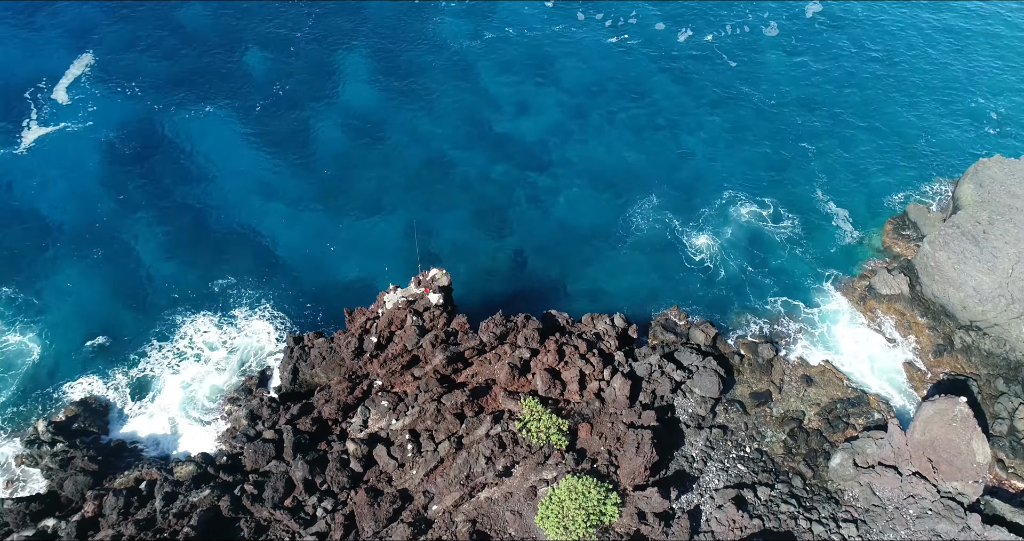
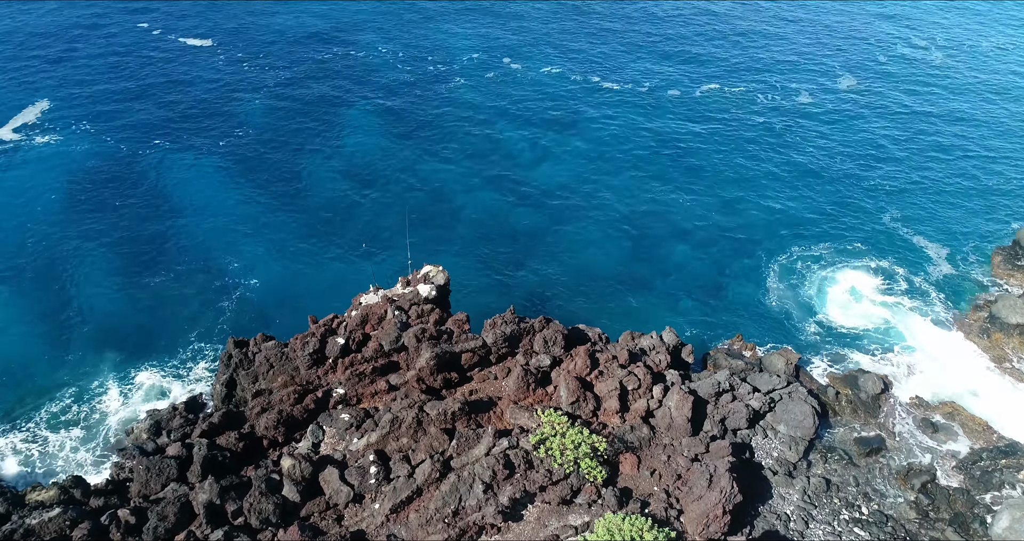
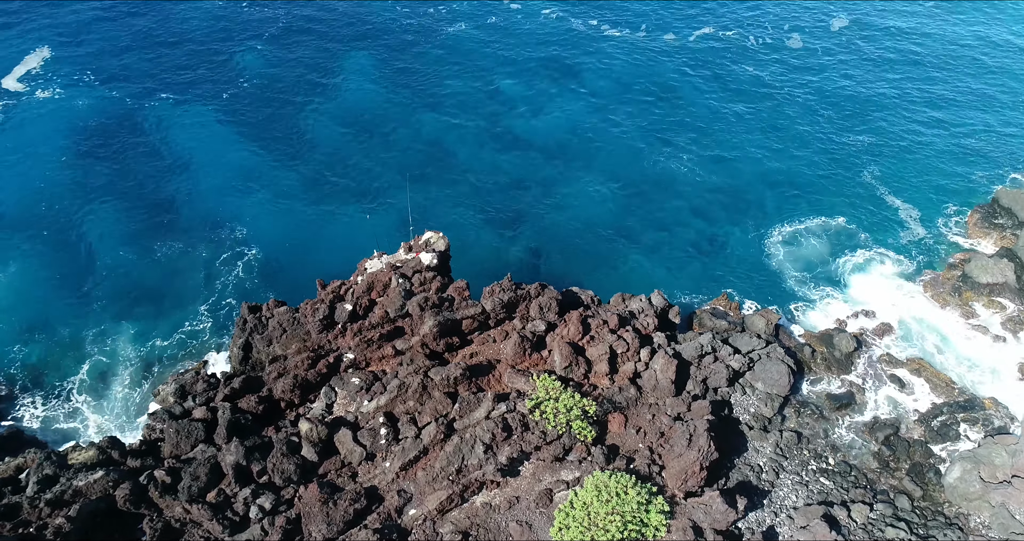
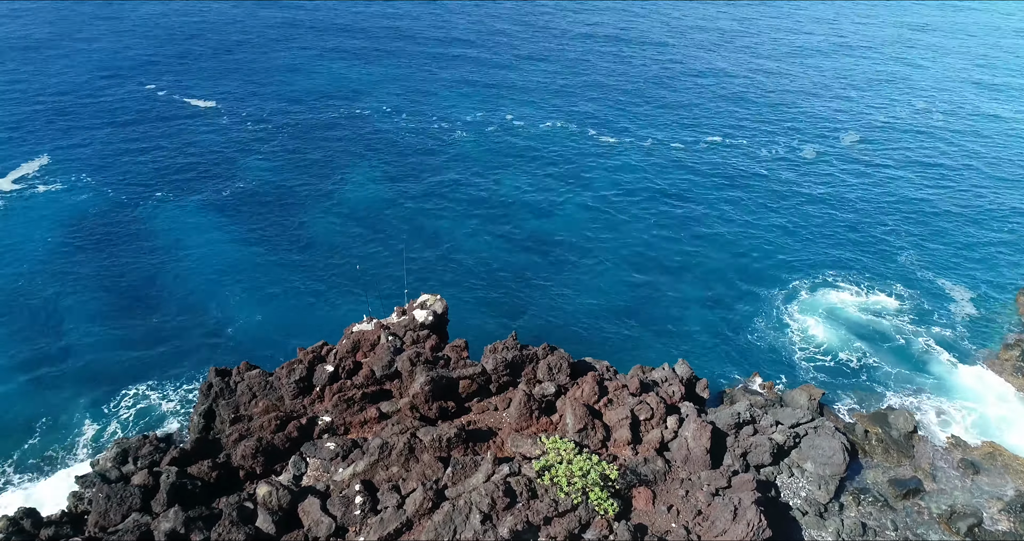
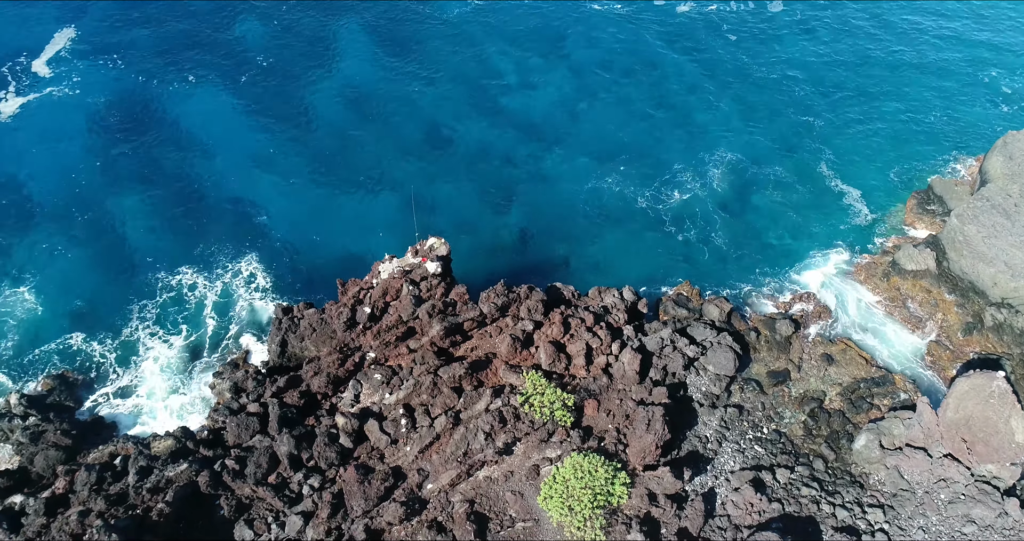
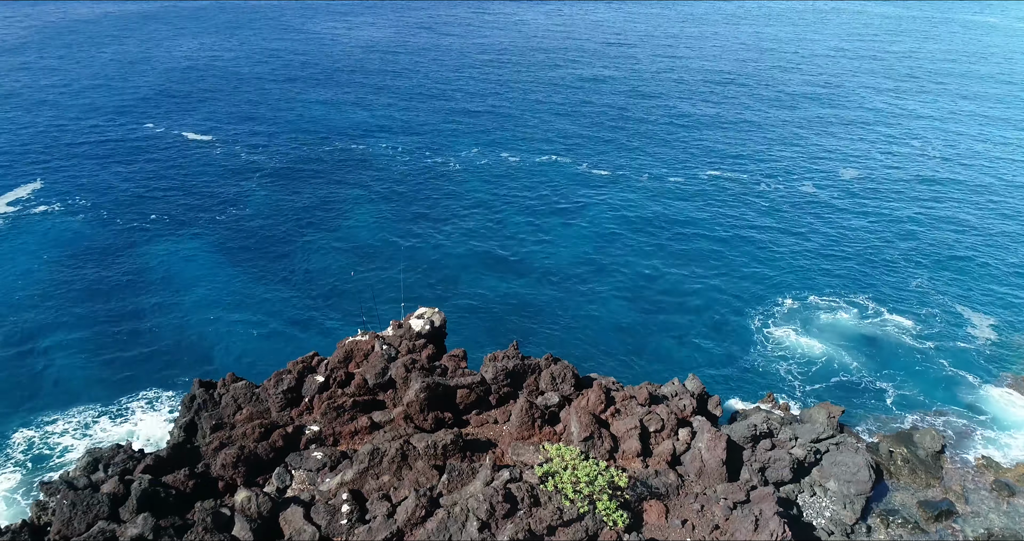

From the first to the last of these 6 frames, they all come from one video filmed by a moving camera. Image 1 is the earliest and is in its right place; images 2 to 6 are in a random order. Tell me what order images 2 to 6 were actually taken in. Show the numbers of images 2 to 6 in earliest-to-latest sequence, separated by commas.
5, 3, 2, 4, 6
